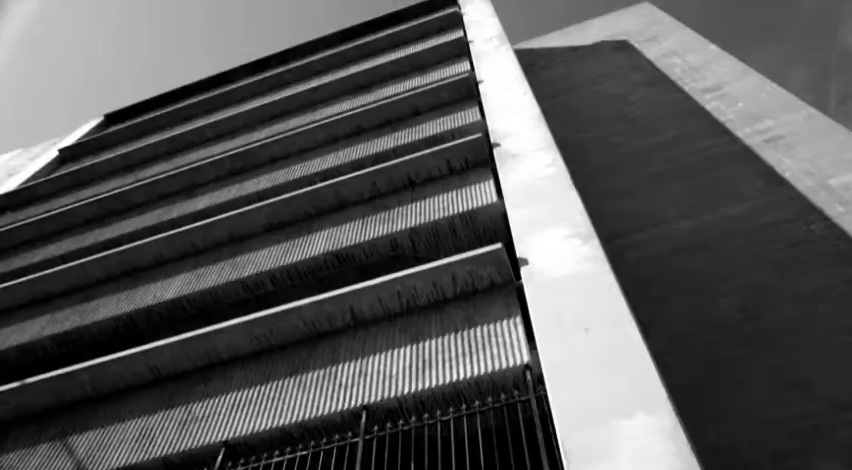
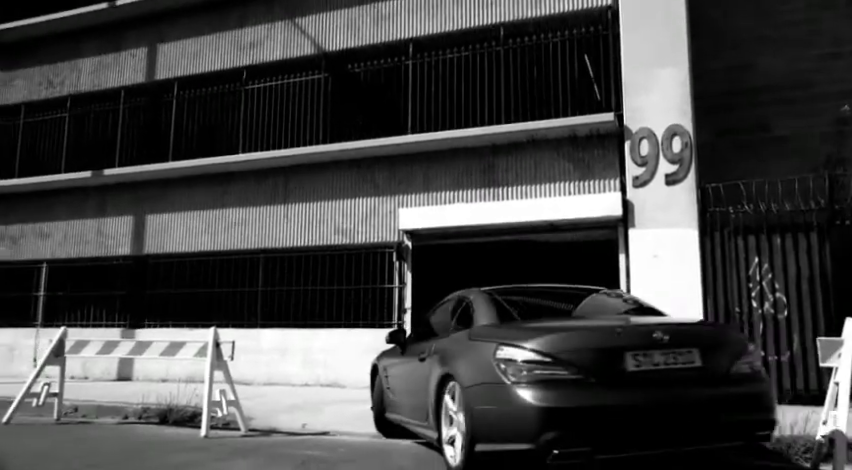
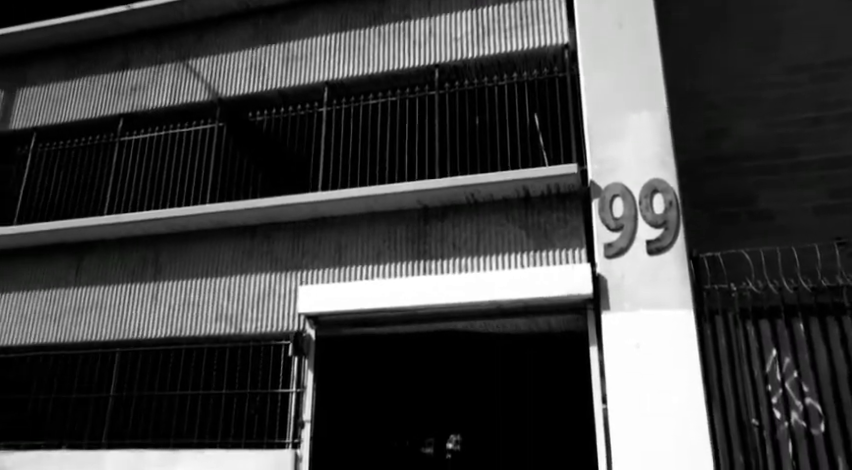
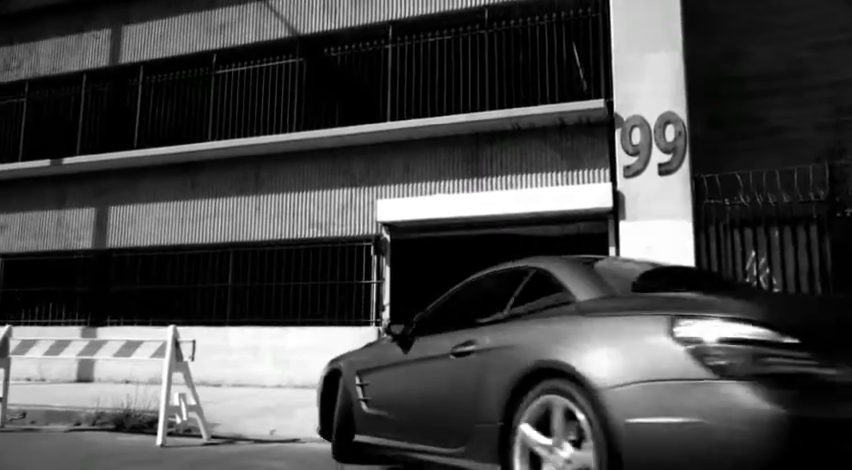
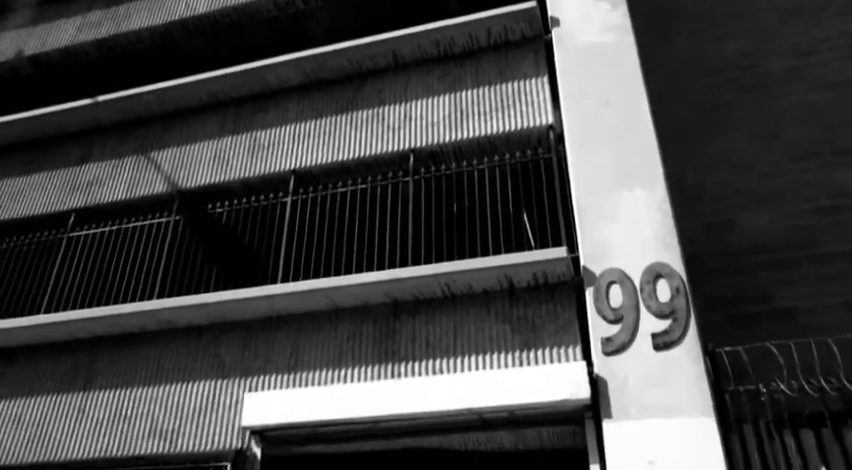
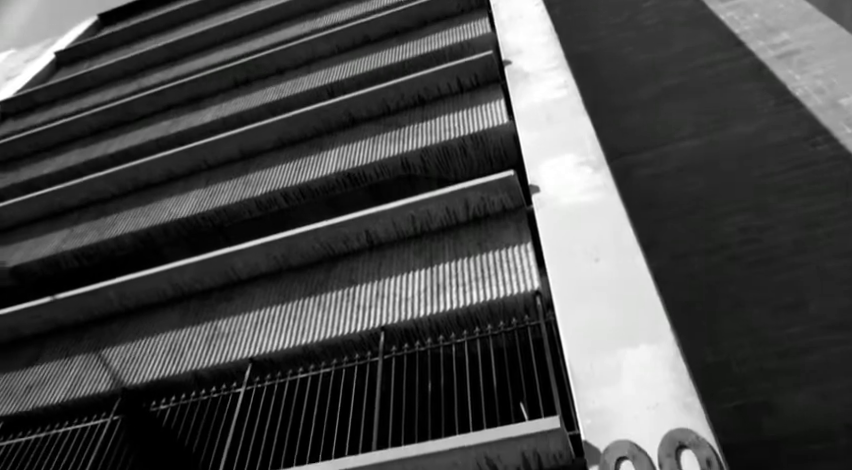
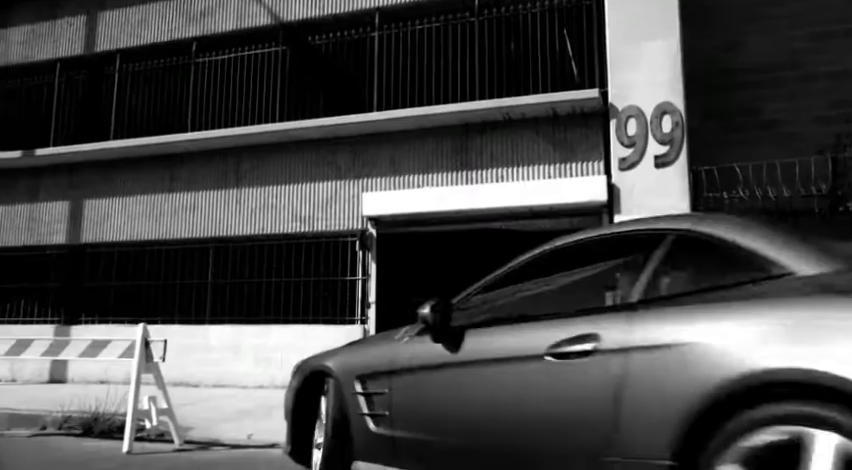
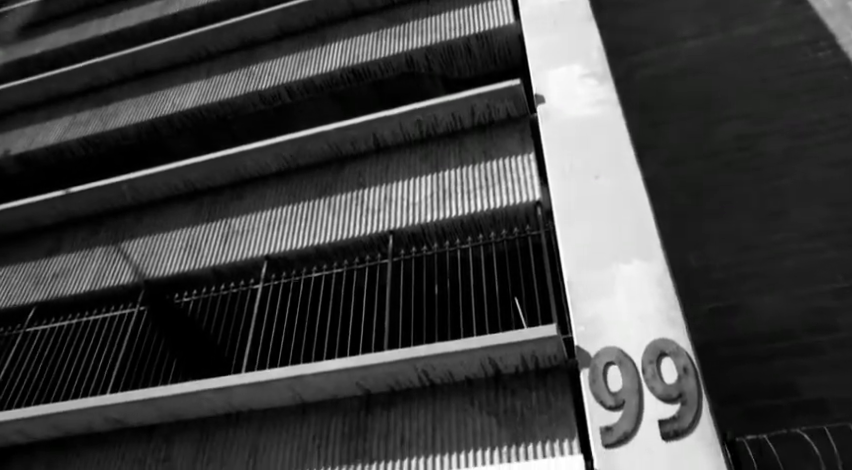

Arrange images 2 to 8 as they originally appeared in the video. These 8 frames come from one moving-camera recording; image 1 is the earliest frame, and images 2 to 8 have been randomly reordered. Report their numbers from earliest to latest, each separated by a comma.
6, 8, 5, 3, 7, 4, 2
